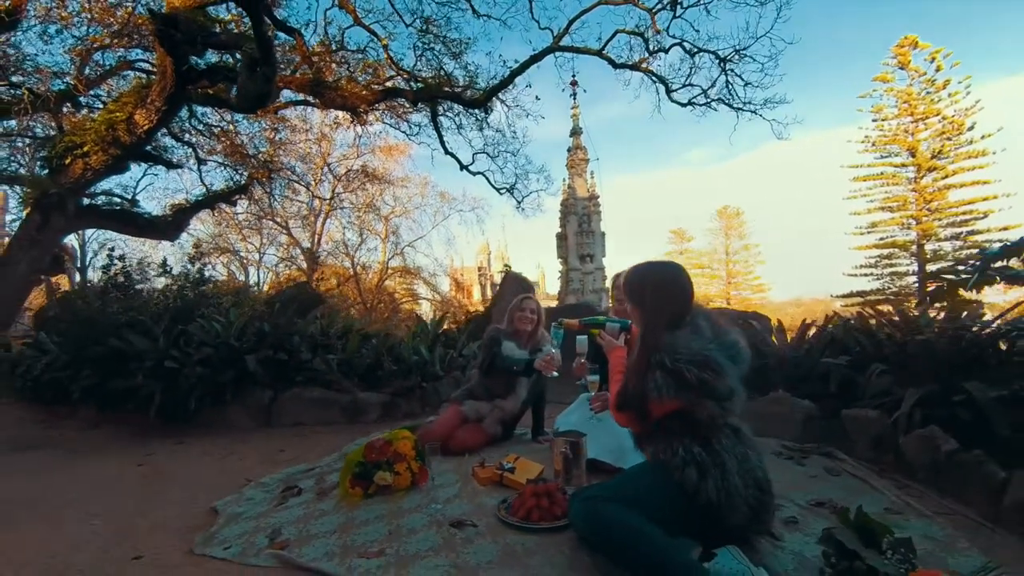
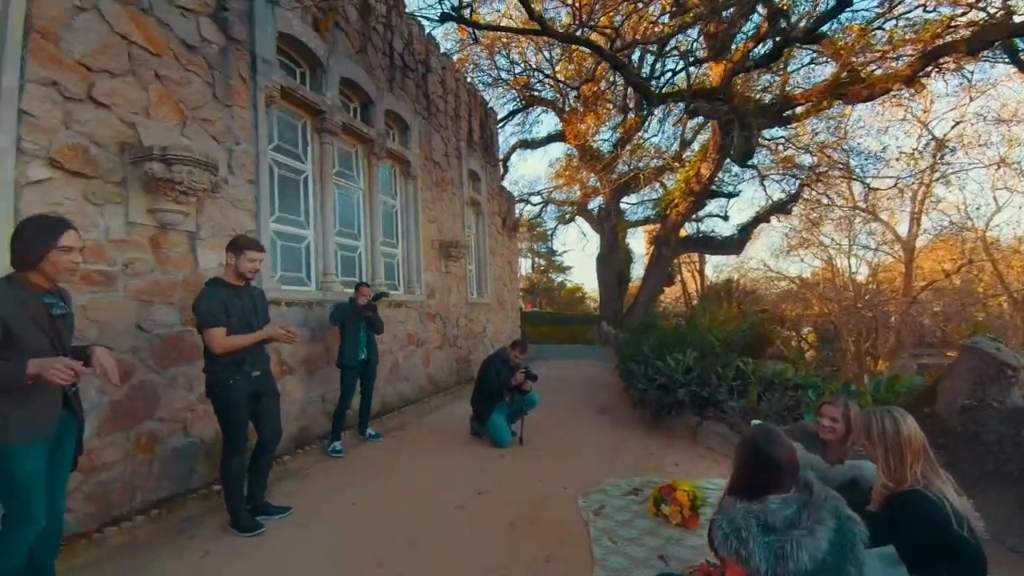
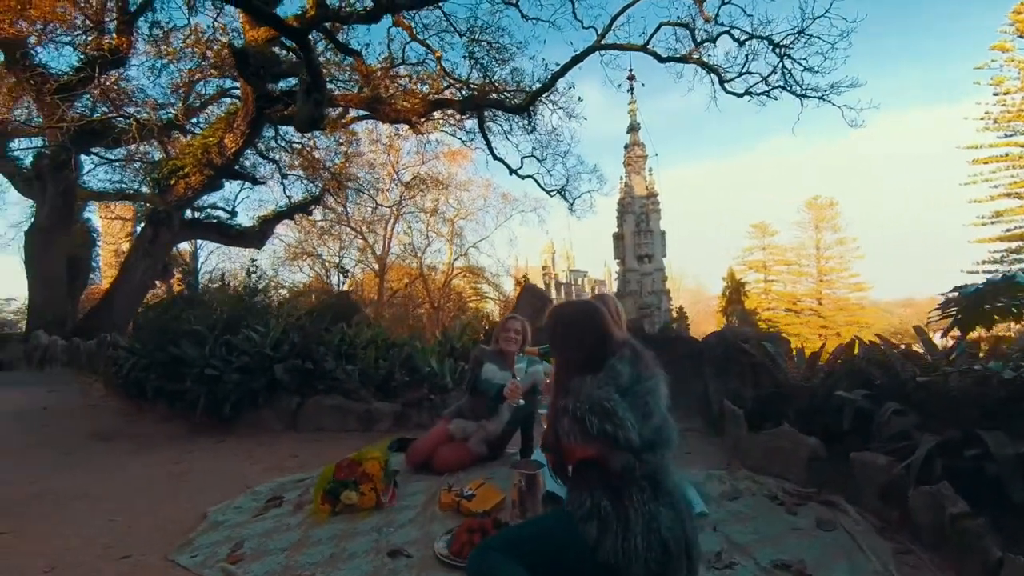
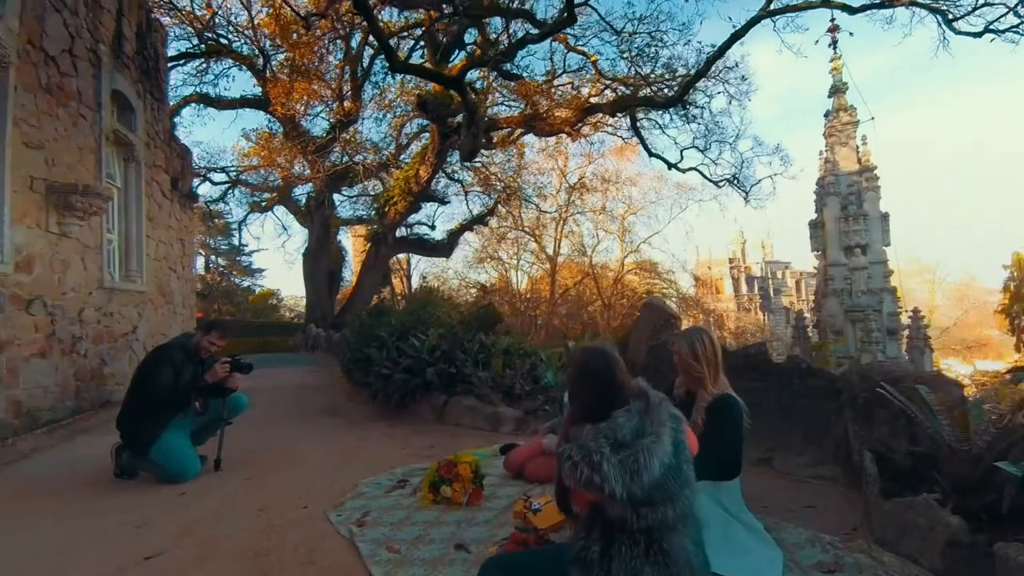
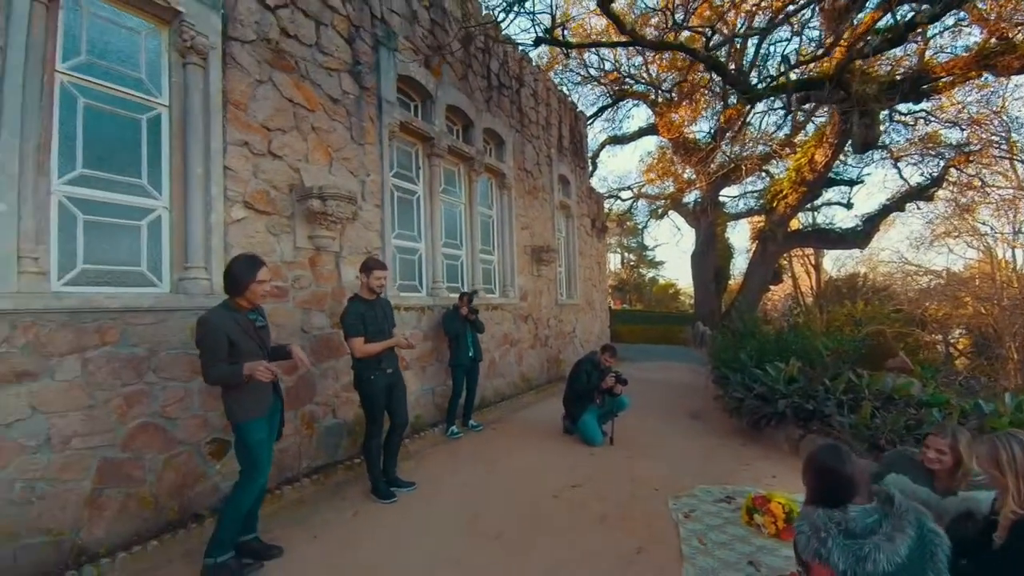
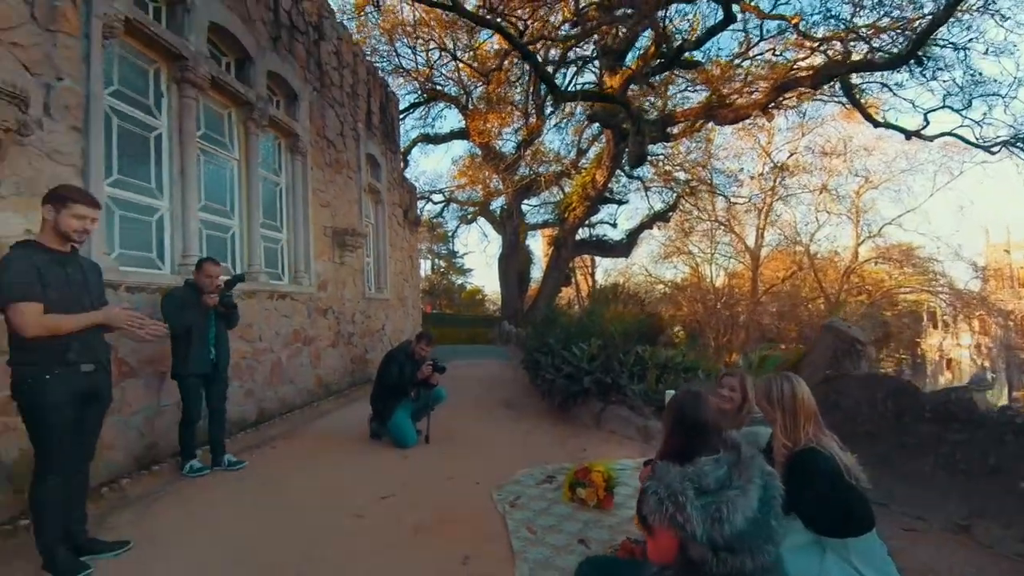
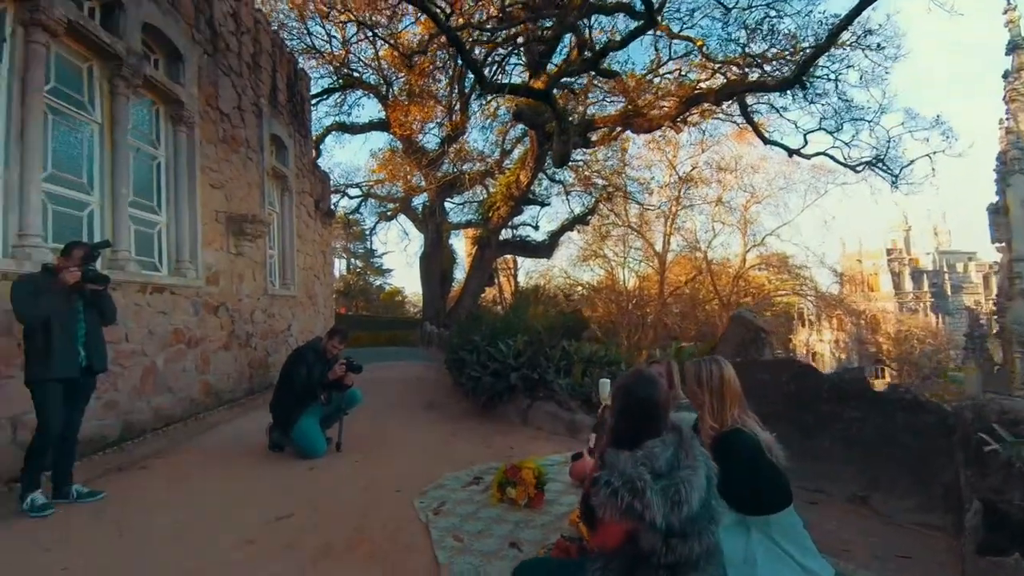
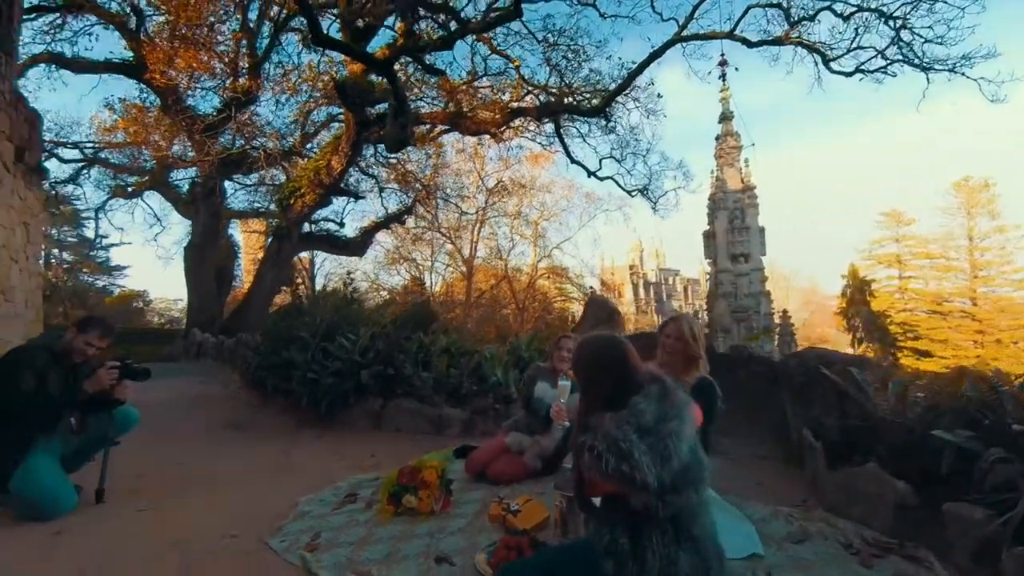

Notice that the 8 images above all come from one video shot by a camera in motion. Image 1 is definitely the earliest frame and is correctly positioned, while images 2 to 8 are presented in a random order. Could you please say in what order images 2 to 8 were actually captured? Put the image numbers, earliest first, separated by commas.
3, 8, 4, 7, 6, 2, 5
